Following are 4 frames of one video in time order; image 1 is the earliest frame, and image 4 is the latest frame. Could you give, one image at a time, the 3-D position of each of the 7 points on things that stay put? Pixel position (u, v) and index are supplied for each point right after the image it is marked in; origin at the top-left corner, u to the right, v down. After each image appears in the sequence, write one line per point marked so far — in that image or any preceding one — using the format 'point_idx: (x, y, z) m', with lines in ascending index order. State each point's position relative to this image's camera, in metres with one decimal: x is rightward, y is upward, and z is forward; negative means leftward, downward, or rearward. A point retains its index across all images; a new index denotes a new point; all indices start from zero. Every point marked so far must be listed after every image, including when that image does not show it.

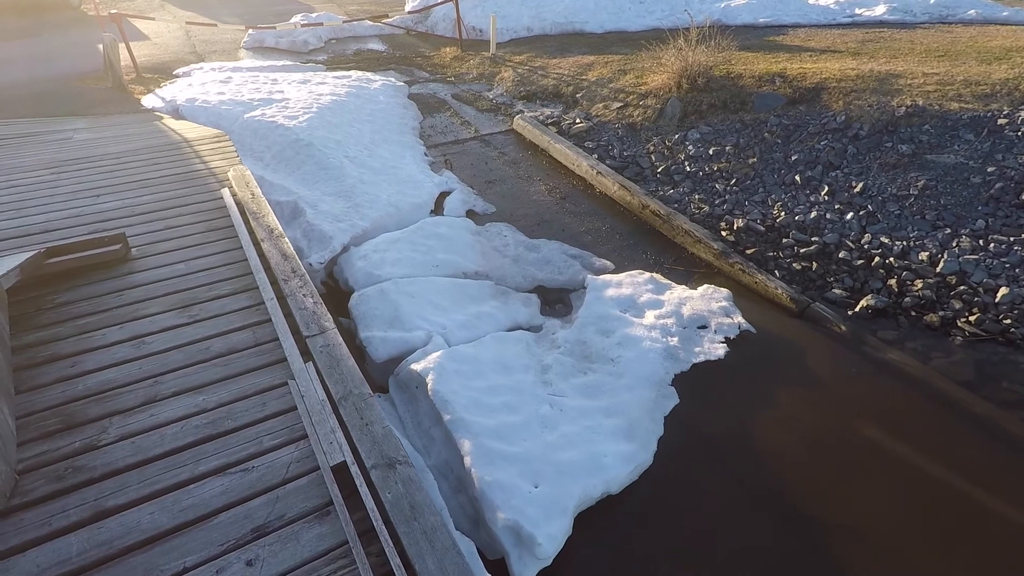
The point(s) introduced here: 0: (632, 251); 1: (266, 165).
0: (+1.3, +0.4, +6.2) m
1: (-2.7, +1.4, +6.2) m
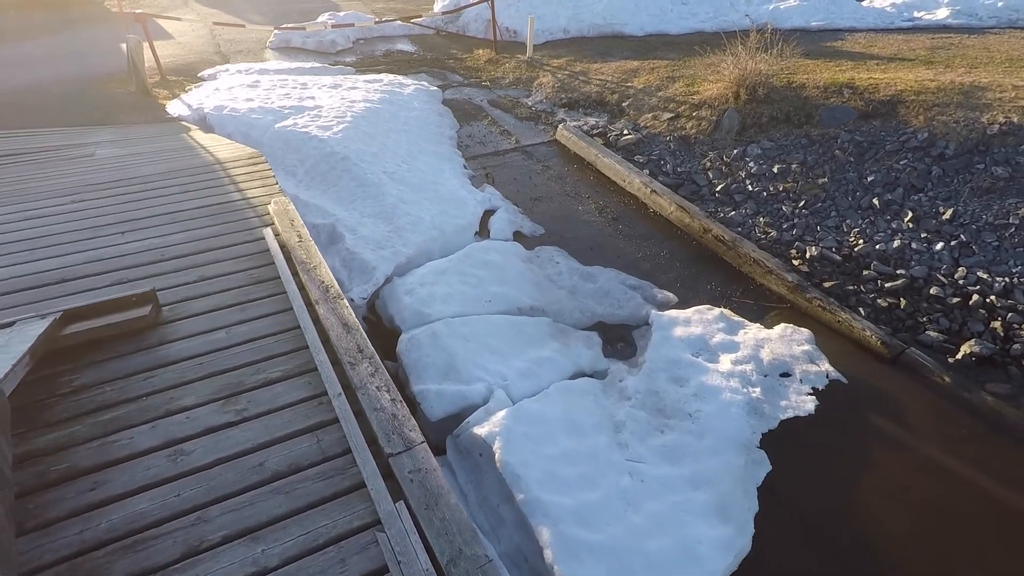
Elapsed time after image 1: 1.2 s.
0: (+1.9, +0.1, +5.7) m
1: (-2.2, +1.1, +5.7) m
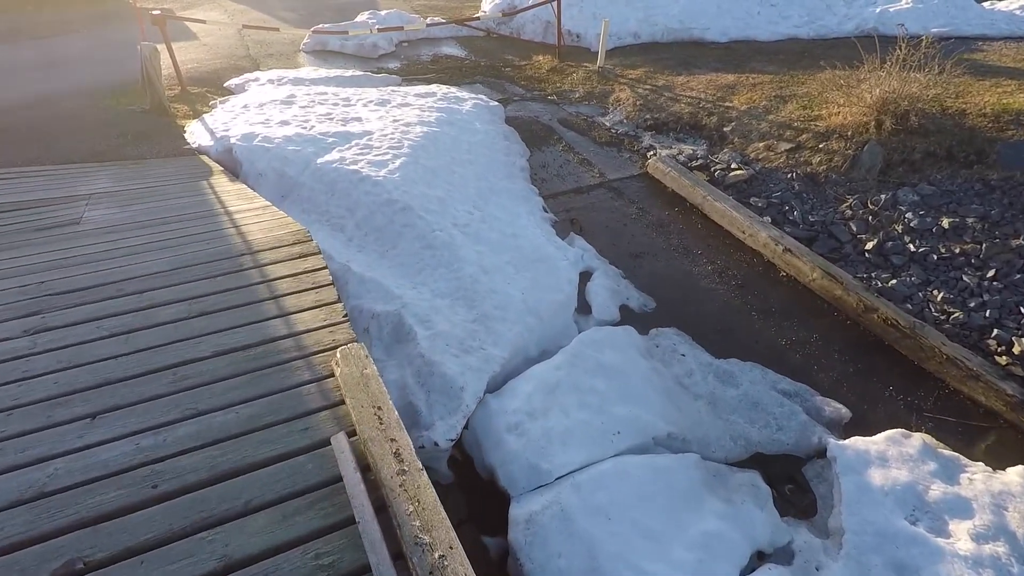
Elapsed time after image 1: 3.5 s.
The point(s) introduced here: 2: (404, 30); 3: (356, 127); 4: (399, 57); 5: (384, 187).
0: (+2.7, -0.7, +4.3) m
1: (-1.3, +0.4, +4.4) m
2: (-1.9, +4.6, +10.0) m
3: (-1.7, +1.7, +6.0) m
4: (-2.1, +4.2, +10.1) m
5: (-1.1, +0.9, +4.8) m
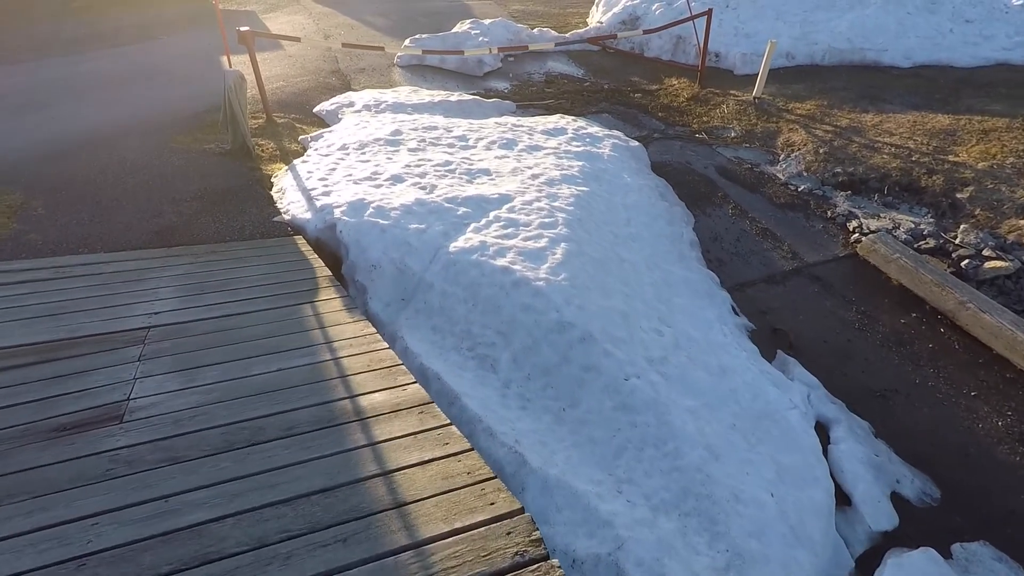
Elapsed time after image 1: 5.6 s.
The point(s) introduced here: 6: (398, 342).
0: (+3.9, -1.9, +2.5) m
1: (0.0, -0.5, +3.0) m
2: (+0.1, +3.8, +8.6) m
3: (-0.2, +0.8, +4.6) m
4: (-0.1, +3.3, +8.7) m
5: (+0.2, -0.1, +3.3) m
6: (-0.7, -0.3, +3.2) m
